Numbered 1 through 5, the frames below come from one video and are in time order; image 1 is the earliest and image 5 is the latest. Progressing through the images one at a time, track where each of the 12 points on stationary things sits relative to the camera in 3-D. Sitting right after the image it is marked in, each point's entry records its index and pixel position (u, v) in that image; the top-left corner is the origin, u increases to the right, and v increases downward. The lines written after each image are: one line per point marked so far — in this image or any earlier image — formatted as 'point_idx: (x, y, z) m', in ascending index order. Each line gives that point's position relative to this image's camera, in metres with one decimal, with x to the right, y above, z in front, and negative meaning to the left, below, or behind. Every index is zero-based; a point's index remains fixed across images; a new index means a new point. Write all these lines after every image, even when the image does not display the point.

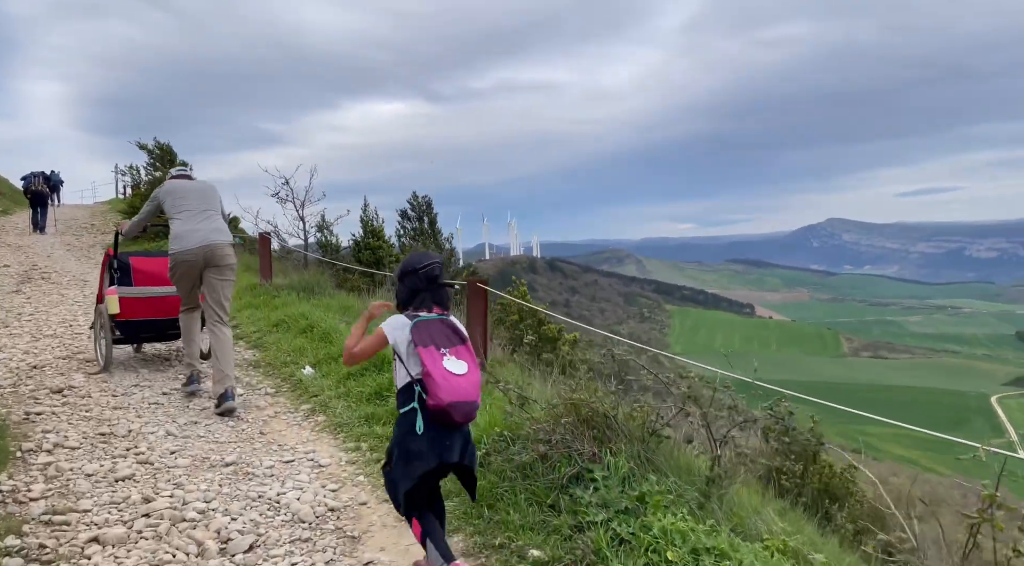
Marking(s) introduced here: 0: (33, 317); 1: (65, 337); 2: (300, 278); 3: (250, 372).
0: (-6.5, -0.5, +10.0) m
1: (-5.3, -0.7, +8.7) m
2: (-3.1, +0.1, +10.8) m
3: (-2.5, -0.9, +7.1) m
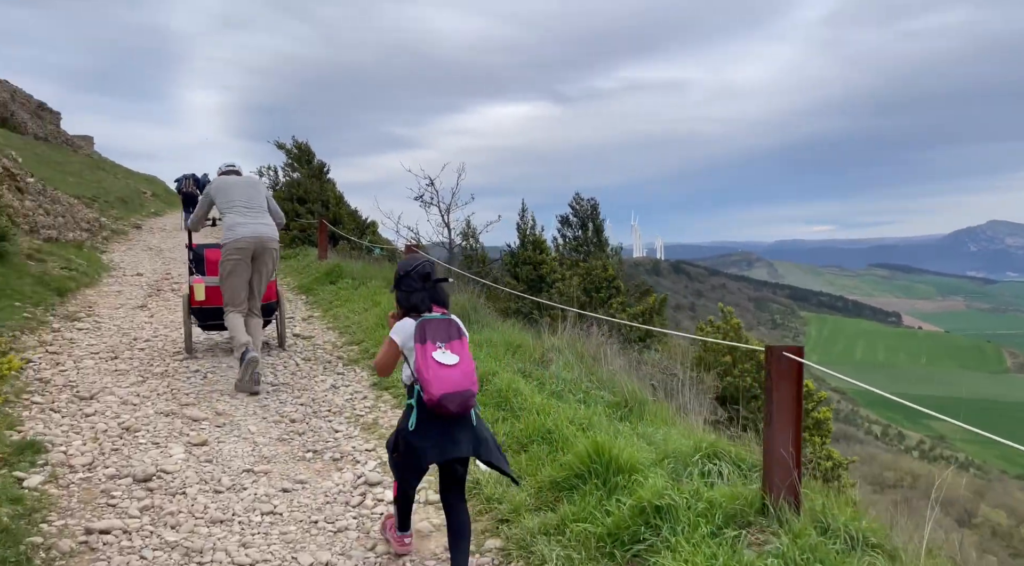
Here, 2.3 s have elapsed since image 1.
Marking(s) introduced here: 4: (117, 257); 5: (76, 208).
0: (-4.2, -0.7, +8.5) m
1: (-3.2, -0.9, +7.0) m
2: (-0.7, -0.2, +8.7) m
3: (-0.8, -1.2, +5.0) m
4: (-9.0, +0.6, +16.7) m
5: (-11.8, +2.0, +19.9) m
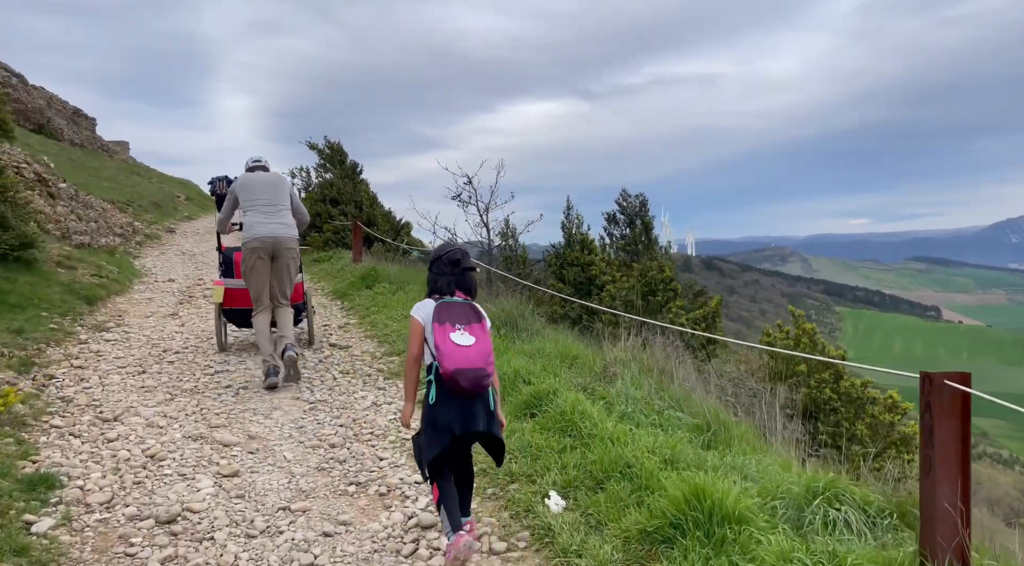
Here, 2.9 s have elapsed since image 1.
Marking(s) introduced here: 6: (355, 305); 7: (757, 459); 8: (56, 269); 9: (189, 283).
0: (-3.6, -0.8, +8.0) m
1: (-2.7, -1.0, +6.5) m
2: (-0.1, -0.3, +8.1) m
3: (-0.3, -1.2, +4.4) m
4: (-8.1, +0.5, +16.4) m
5: (-10.8, +1.9, +19.8) m
6: (-2.2, -0.3, +10.5) m
7: (+1.5, -1.0, +4.4) m
8: (-7.1, +0.2, +11.5) m
9: (-5.9, 0.0, +13.5) m
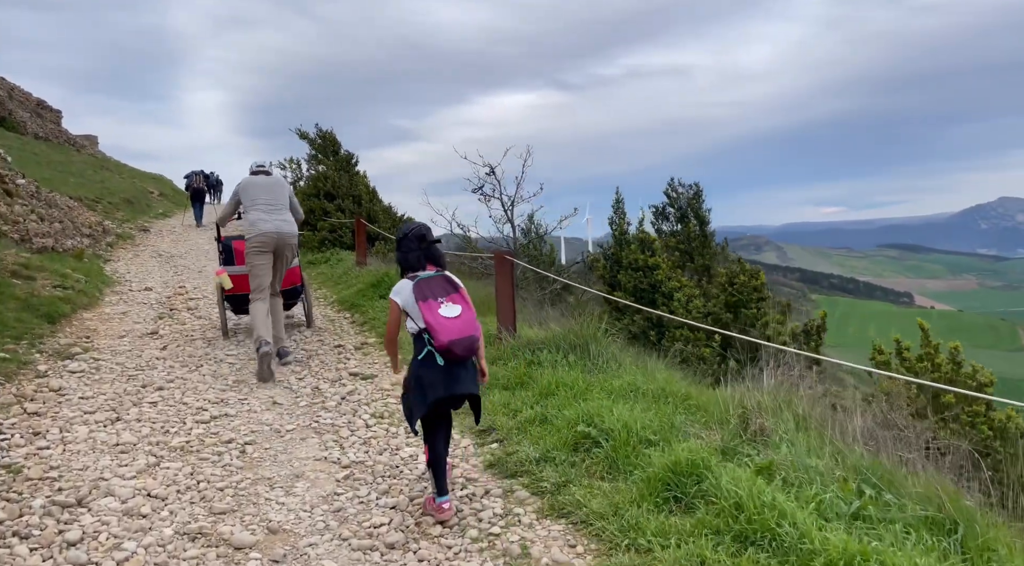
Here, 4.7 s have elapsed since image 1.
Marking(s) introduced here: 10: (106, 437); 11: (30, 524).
0: (-3.1, -1.0, +6.4) m
1: (-2.1, -1.2, +4.9) m
2: (+0.4, -0.4, +6.6) m
3: (+0.4, -1.4, +2.9) m
4: (-7.7, +0.3, +14.6) m
5: (-10.6, +1.7, +17.9) m
6: (-1.7, -0.4, +8.9) m
7: (+2.1, -1.2, +2.9) m
8: (-6.6, 0.0, +9.7) m
9: (-5.5, -0.2, +11.8) m
10: (-3.0, -1.1, +5.4) m
11: (-2.6, -1.3, +3.9) m
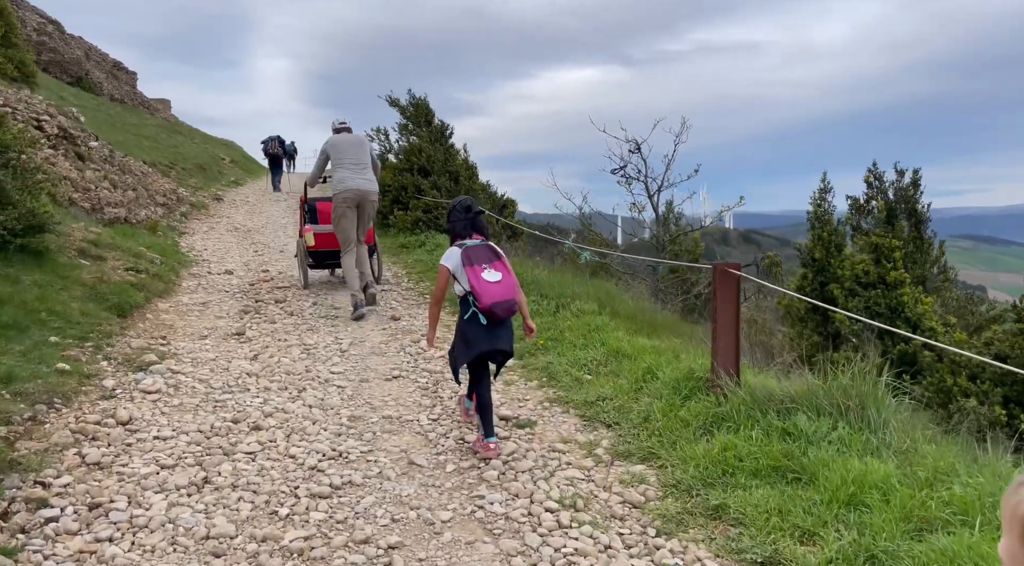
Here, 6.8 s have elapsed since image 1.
0: (-1.6, -1.0, +4.8) m
1: (-0.8, -1.3, +3.2) m
2: (+1.9, -0.6, +4.7) m
3: (+1.5, -1.7, +1.0) m
4: (-5.6, +0.7, +13.3) m
5: (-8.2, +2.4, +16.7) m
6: (-0.1, -0.5, +7.2) m
7: (+3.3, -1.6, +0.9) m
8: (-4.9, +0.3, +8.3) m
9: (-3.6, +0.1, +10.3) m
10: (-1.6, -1.2, +3.7) m
11: (-1.4, -1.4, +2.3) m
